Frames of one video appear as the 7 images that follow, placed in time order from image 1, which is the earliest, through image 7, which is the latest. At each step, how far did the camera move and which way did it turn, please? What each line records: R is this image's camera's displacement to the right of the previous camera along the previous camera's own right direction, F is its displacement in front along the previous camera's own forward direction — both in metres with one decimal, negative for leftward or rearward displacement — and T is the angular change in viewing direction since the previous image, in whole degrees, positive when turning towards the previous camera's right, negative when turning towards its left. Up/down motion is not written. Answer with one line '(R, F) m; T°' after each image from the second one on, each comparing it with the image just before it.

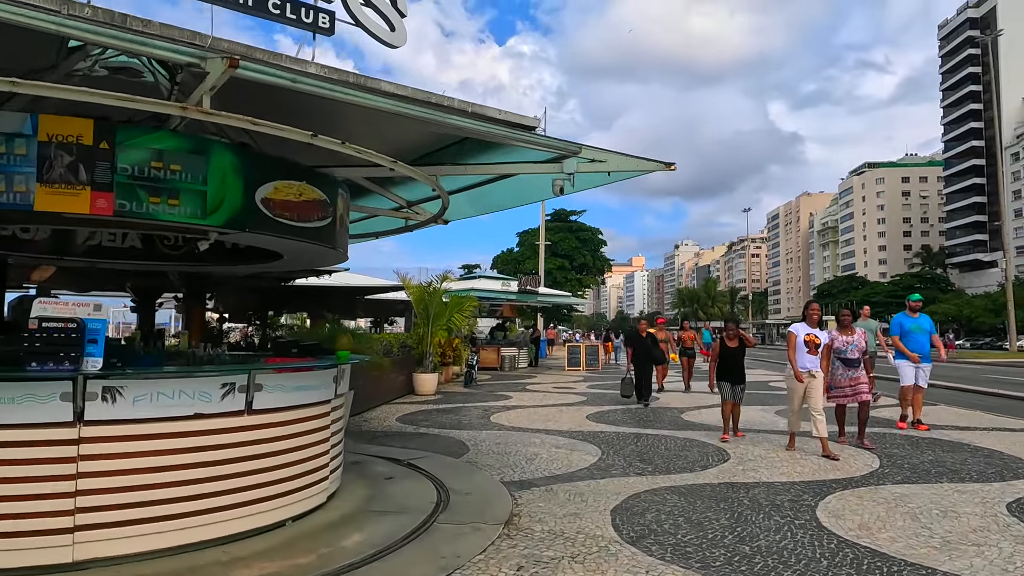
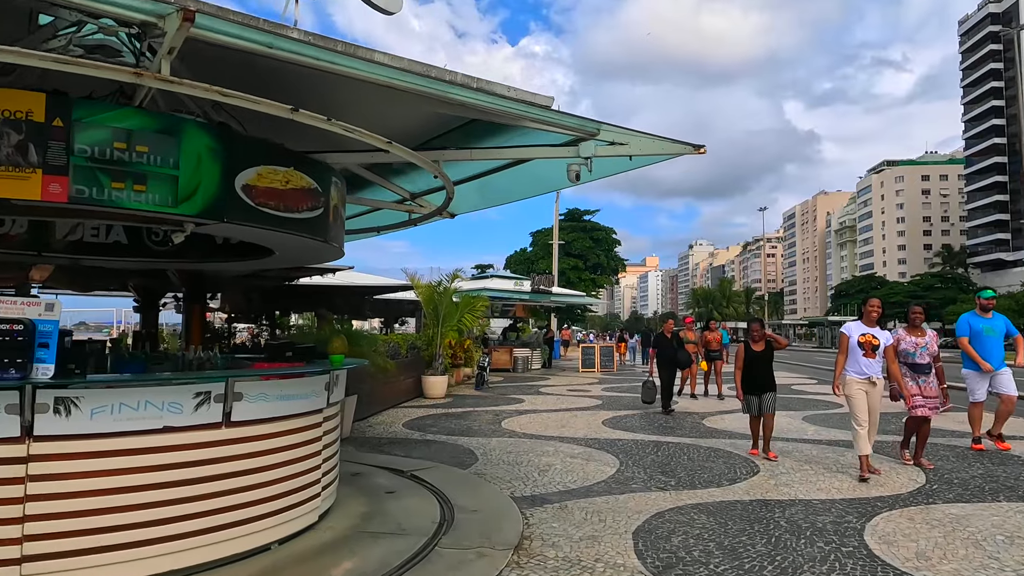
(0.0, +0.5) m; -1°
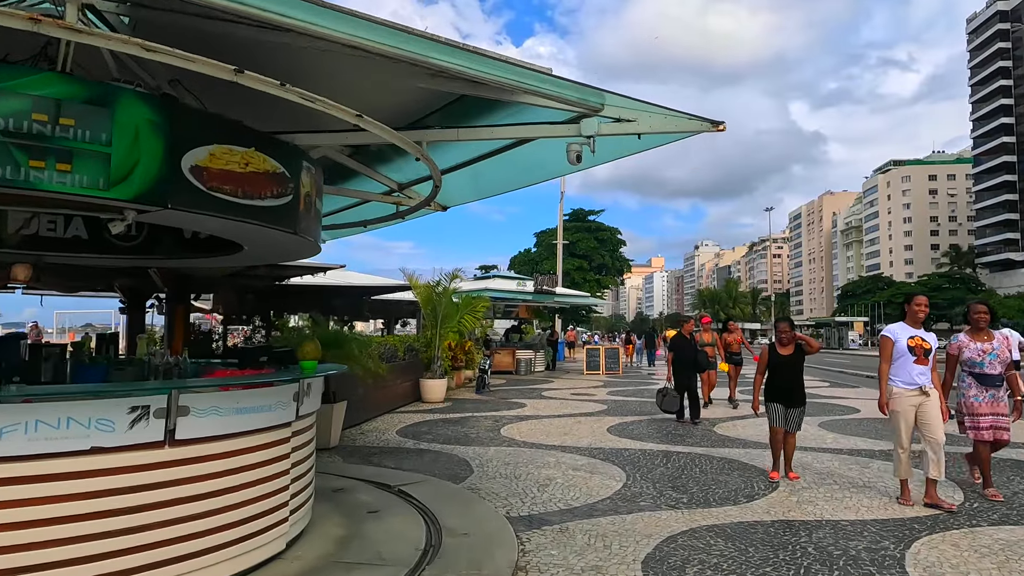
(+0.1, +0.6) m; 0°
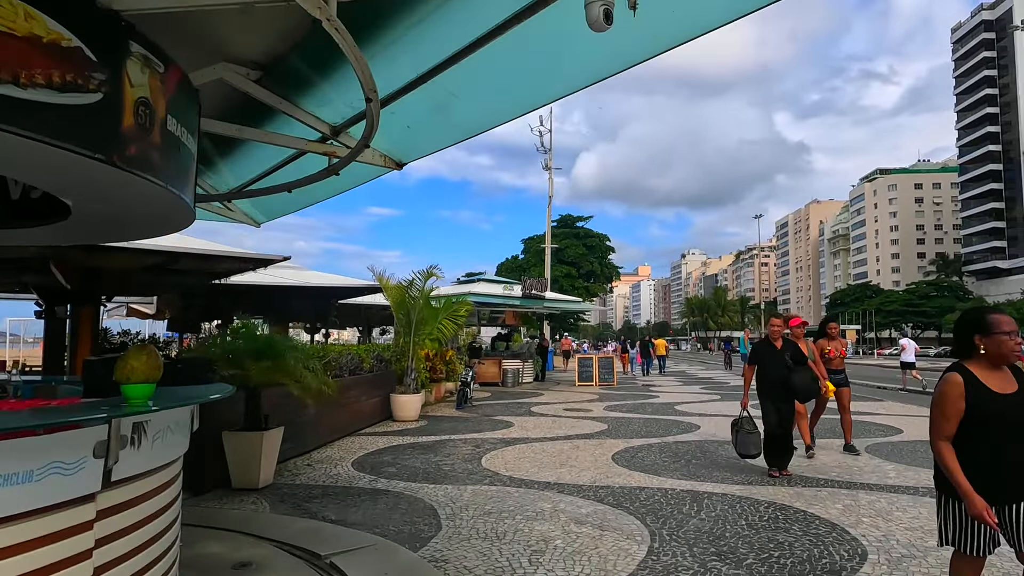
(0.0, +1.9) m; +1°
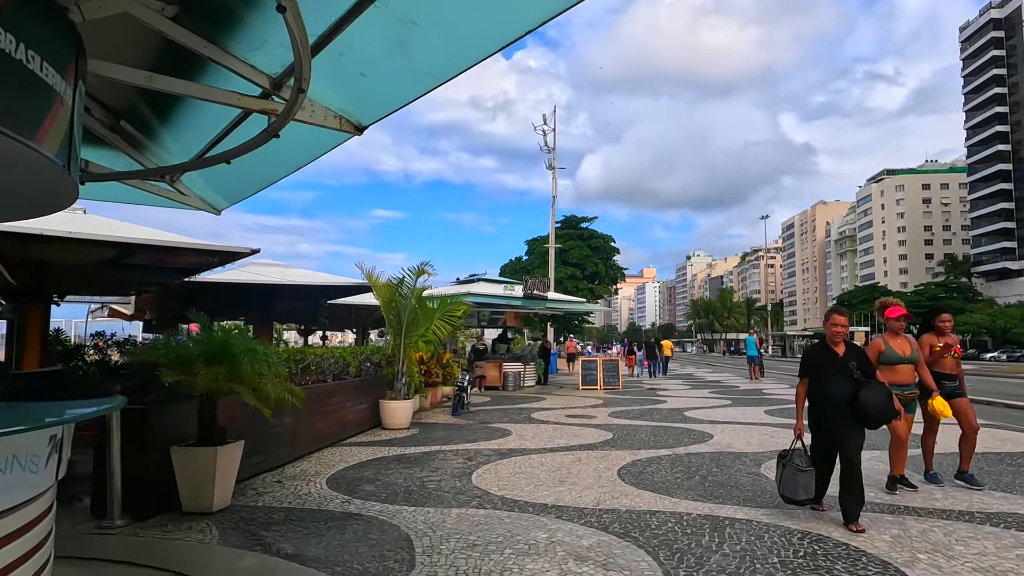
(+0.1, +0.9) m; 0°
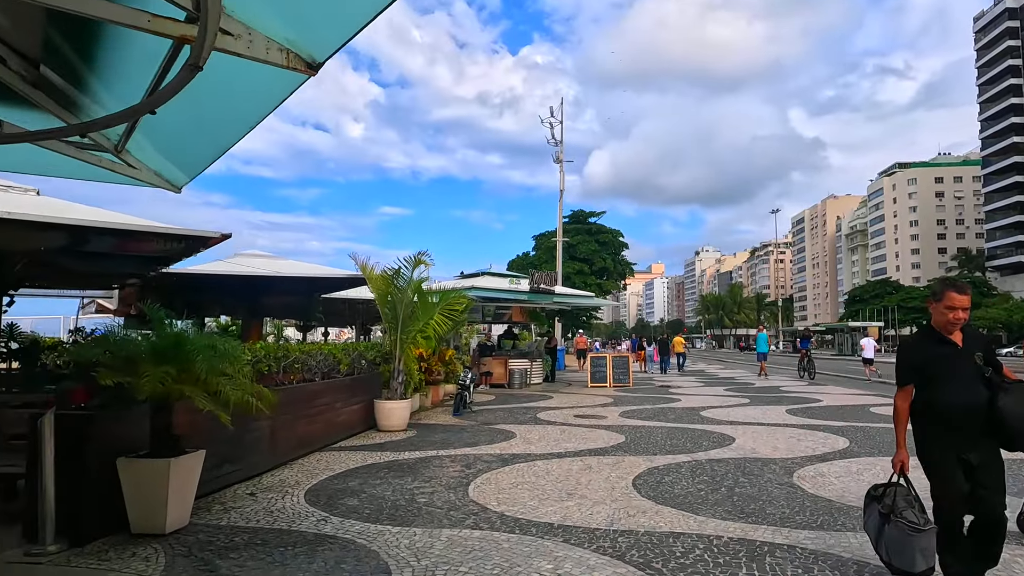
(+0.1, +0.8) m; -1°
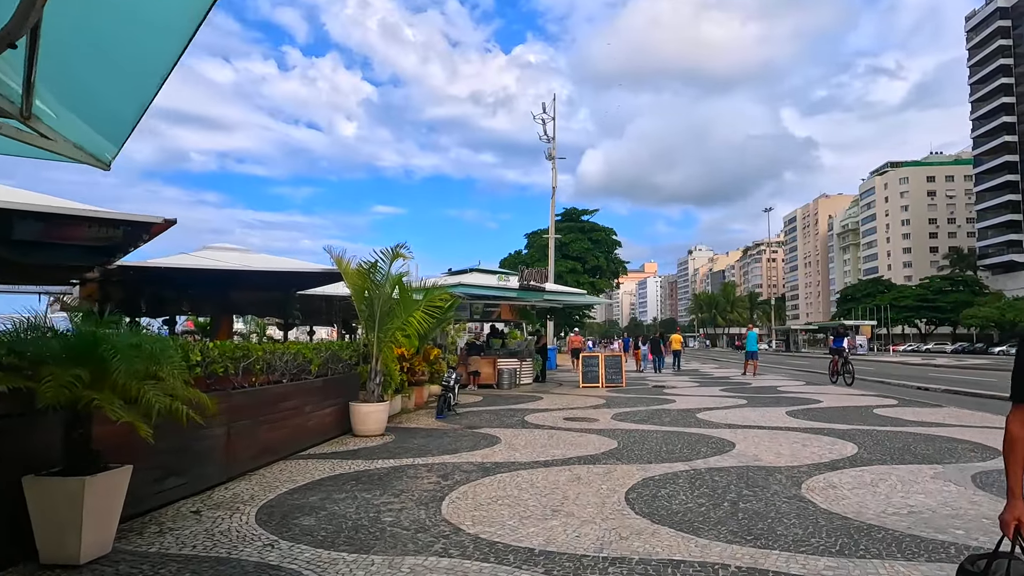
(+0.1, +0.7) m; +1°
